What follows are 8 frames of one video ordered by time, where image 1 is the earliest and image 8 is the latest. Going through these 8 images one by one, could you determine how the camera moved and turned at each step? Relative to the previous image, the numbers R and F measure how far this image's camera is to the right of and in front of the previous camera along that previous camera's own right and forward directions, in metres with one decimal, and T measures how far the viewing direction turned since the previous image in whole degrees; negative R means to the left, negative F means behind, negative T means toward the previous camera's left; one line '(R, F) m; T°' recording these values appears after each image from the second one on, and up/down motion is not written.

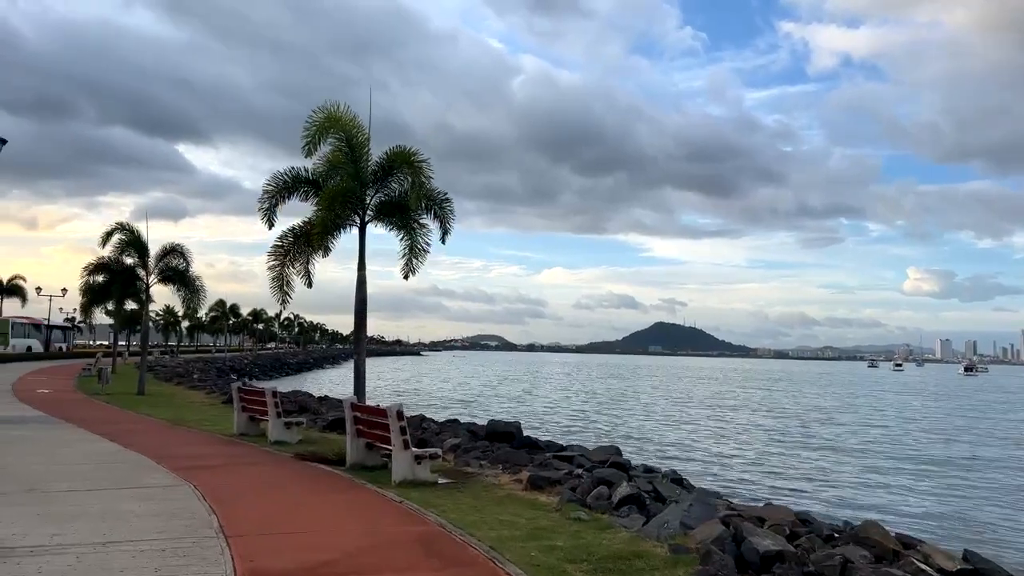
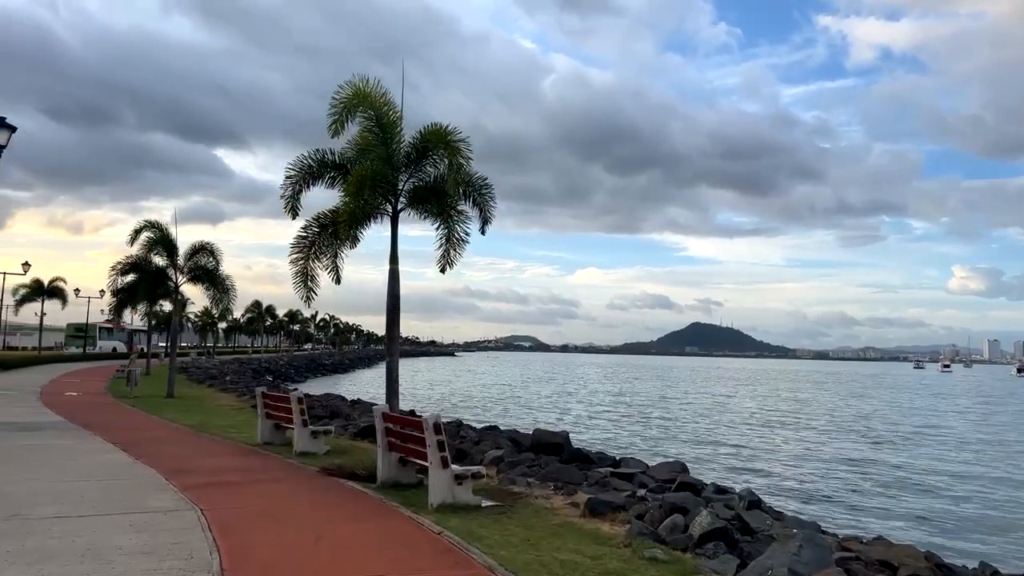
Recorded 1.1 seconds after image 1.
(-0.2, +1.5) m; -2°
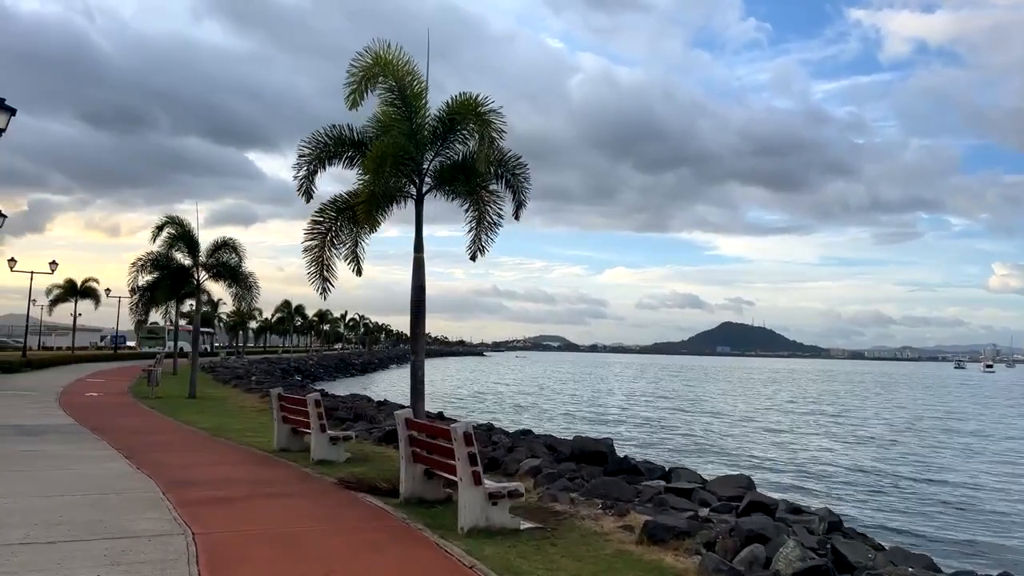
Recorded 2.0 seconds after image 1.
(-0.1, +1.4) m; -2°
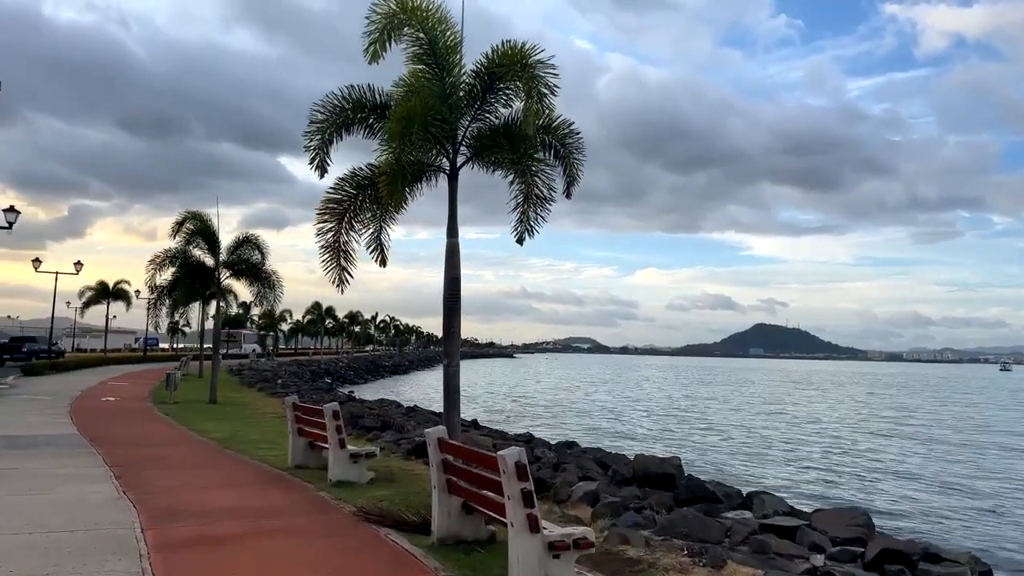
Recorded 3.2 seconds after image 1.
(-0.3, +2.0) m; -2°
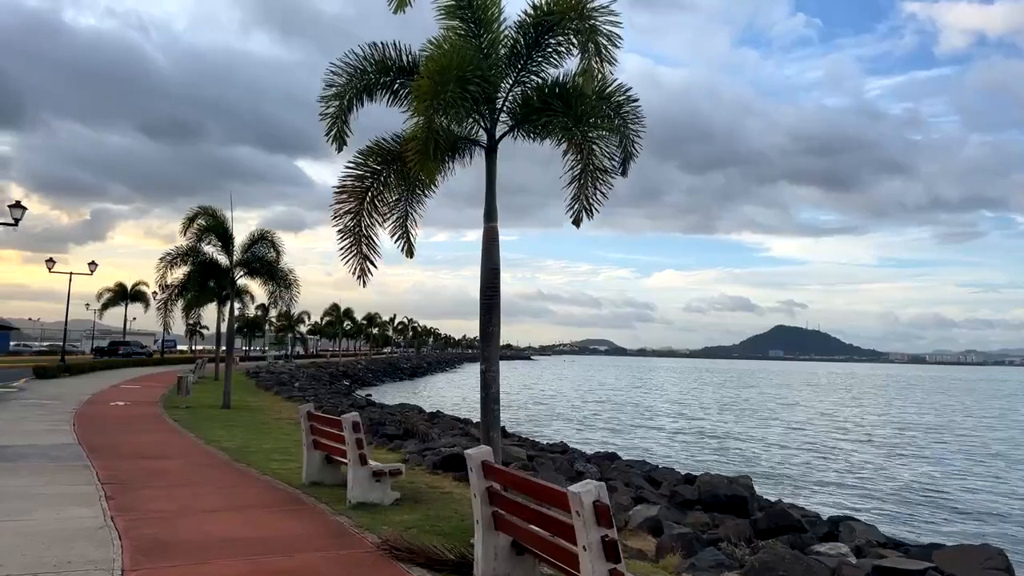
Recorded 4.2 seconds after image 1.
(-0.3, +1.5) m; -1°
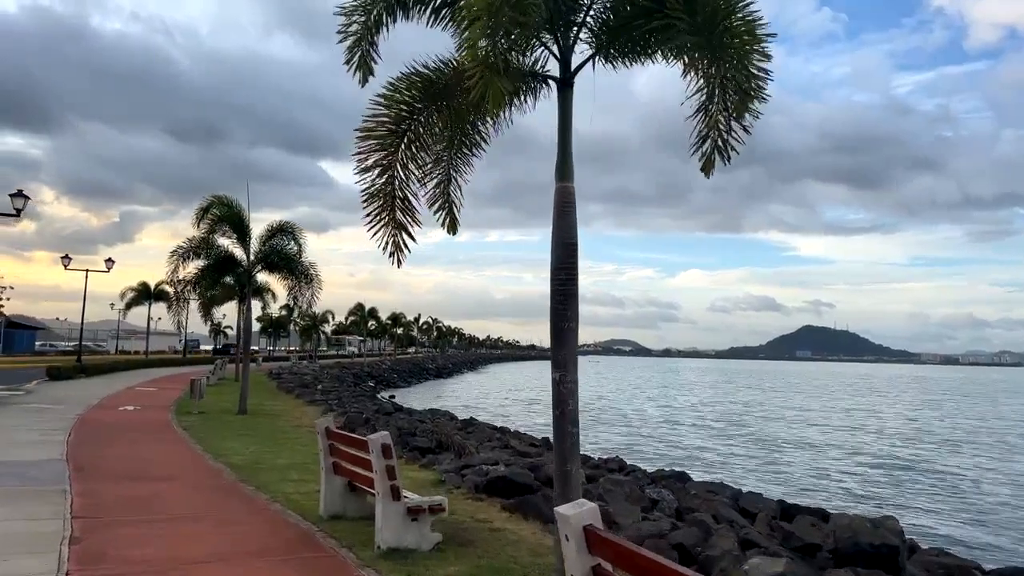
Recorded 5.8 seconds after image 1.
(-0.5, +2.3) m; -2°
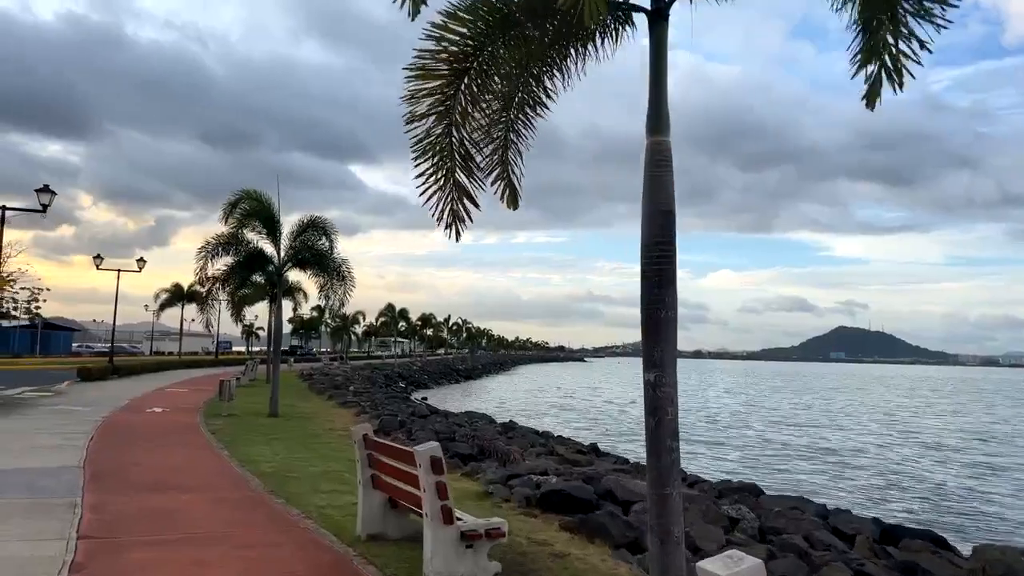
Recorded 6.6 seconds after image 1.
(-0.4, +1.2) m; -2°
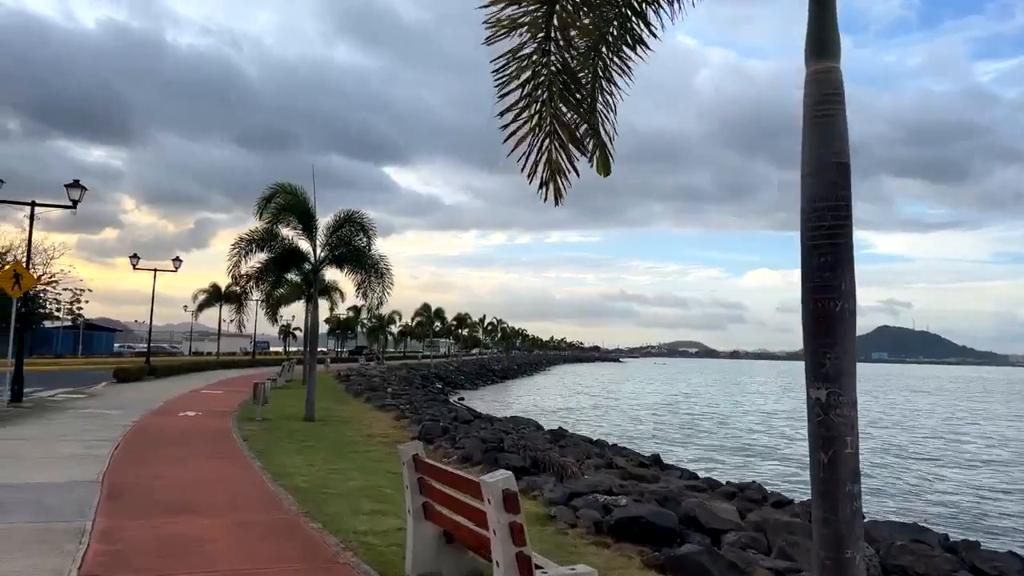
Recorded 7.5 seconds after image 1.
(-0.4, +1.4) m; -2°
